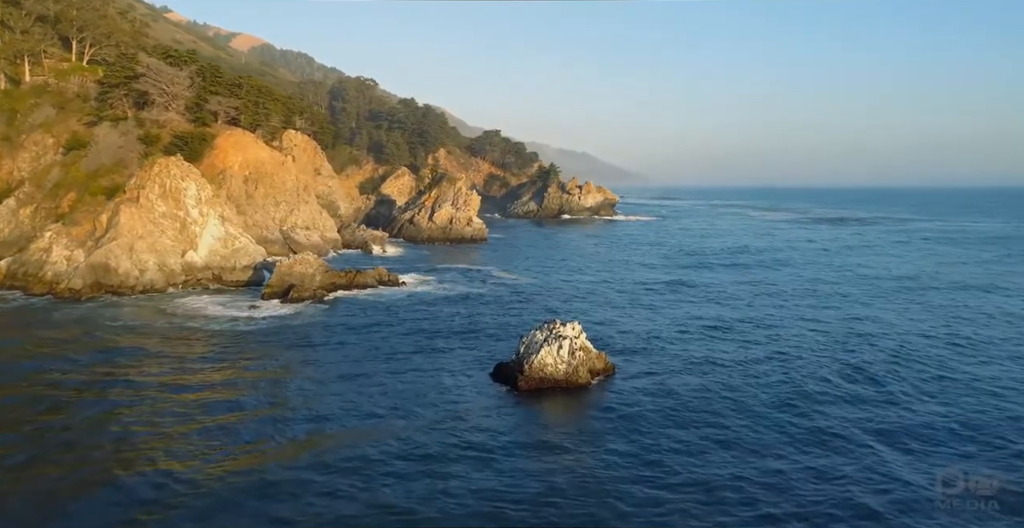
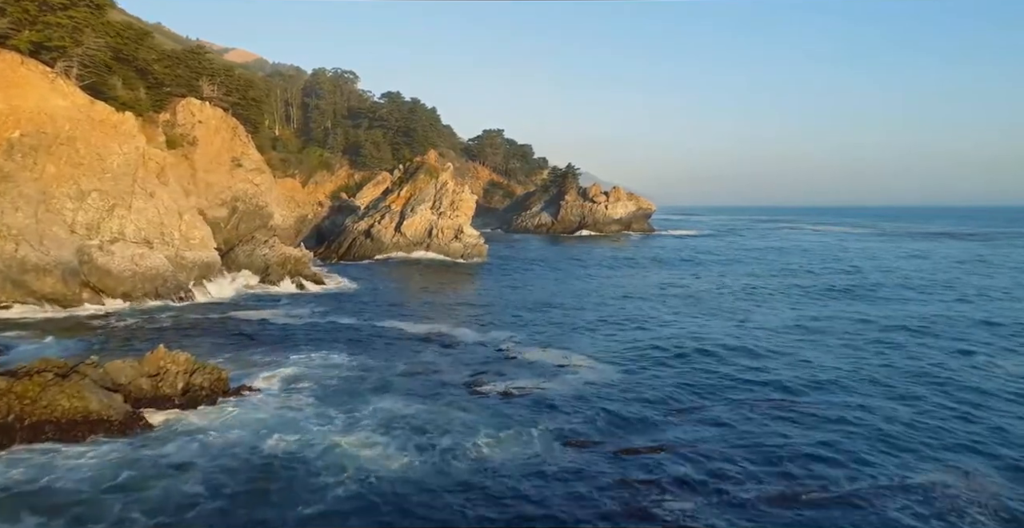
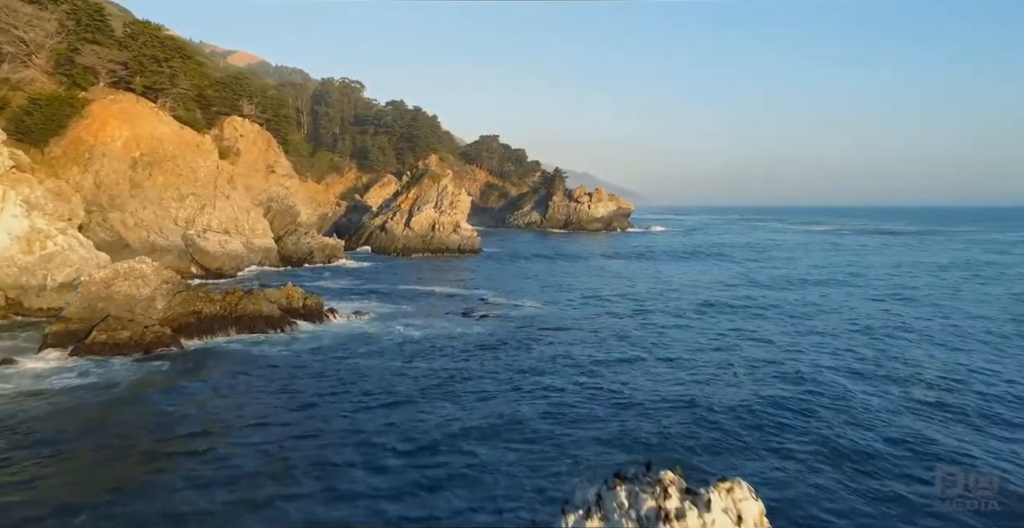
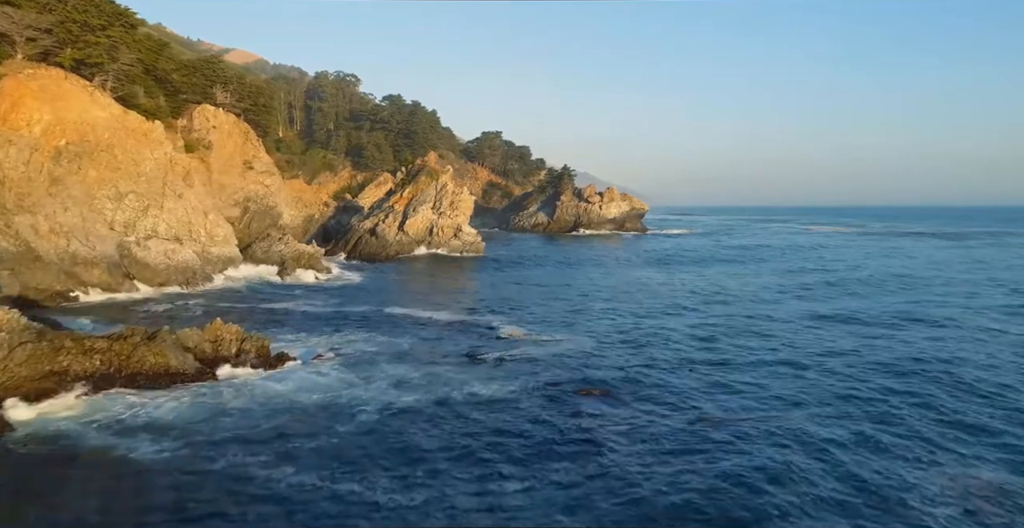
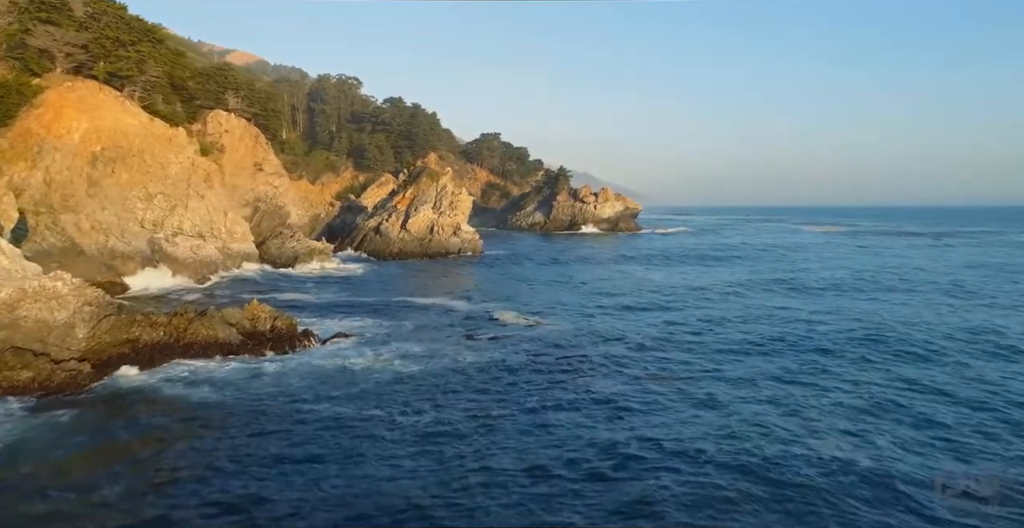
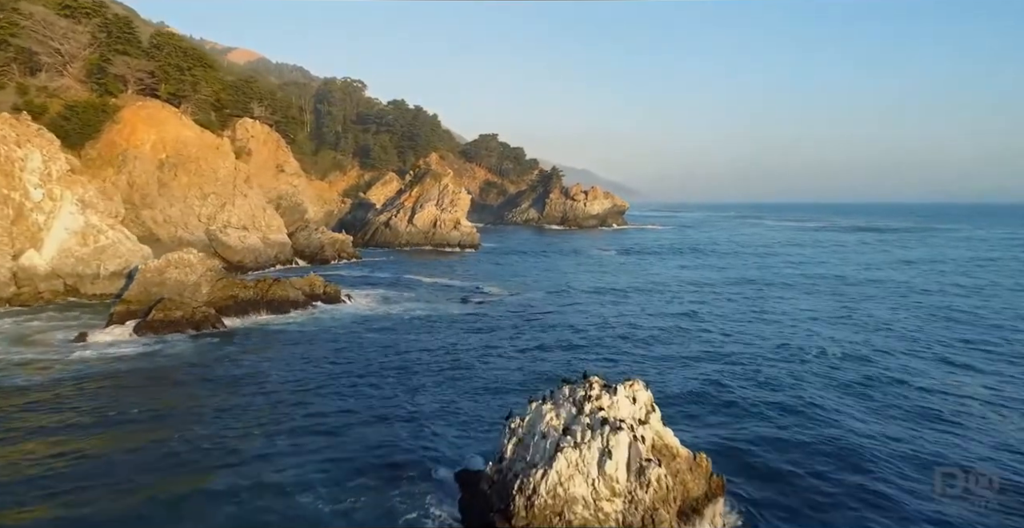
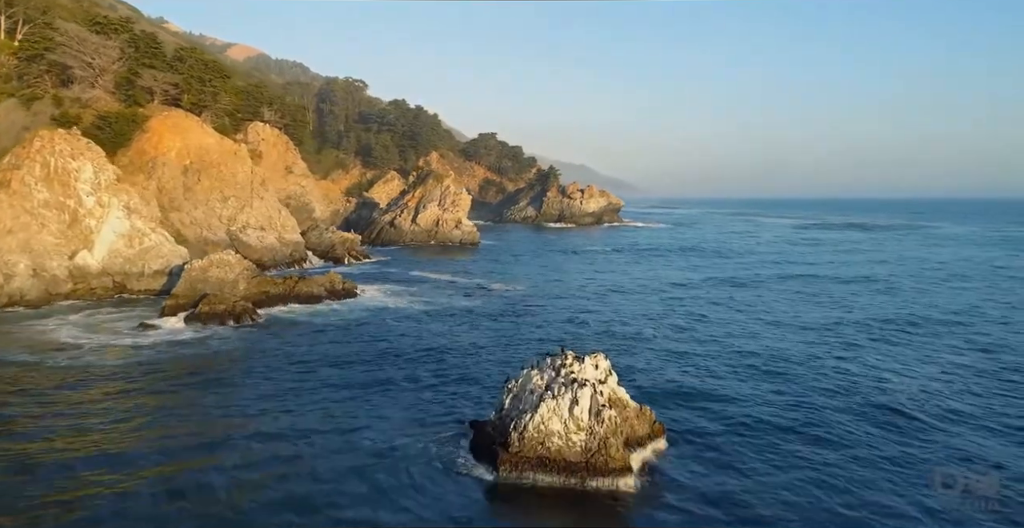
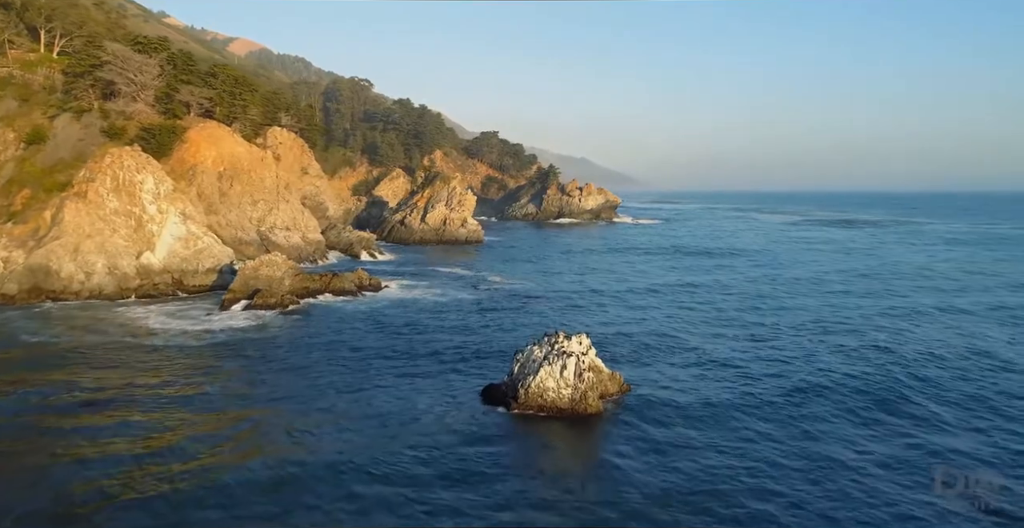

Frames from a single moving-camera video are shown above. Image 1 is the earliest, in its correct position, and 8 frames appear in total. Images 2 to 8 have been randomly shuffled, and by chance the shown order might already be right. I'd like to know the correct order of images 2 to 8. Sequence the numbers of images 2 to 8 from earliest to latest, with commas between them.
8, 7, 6, 3, 5, 4, 2
